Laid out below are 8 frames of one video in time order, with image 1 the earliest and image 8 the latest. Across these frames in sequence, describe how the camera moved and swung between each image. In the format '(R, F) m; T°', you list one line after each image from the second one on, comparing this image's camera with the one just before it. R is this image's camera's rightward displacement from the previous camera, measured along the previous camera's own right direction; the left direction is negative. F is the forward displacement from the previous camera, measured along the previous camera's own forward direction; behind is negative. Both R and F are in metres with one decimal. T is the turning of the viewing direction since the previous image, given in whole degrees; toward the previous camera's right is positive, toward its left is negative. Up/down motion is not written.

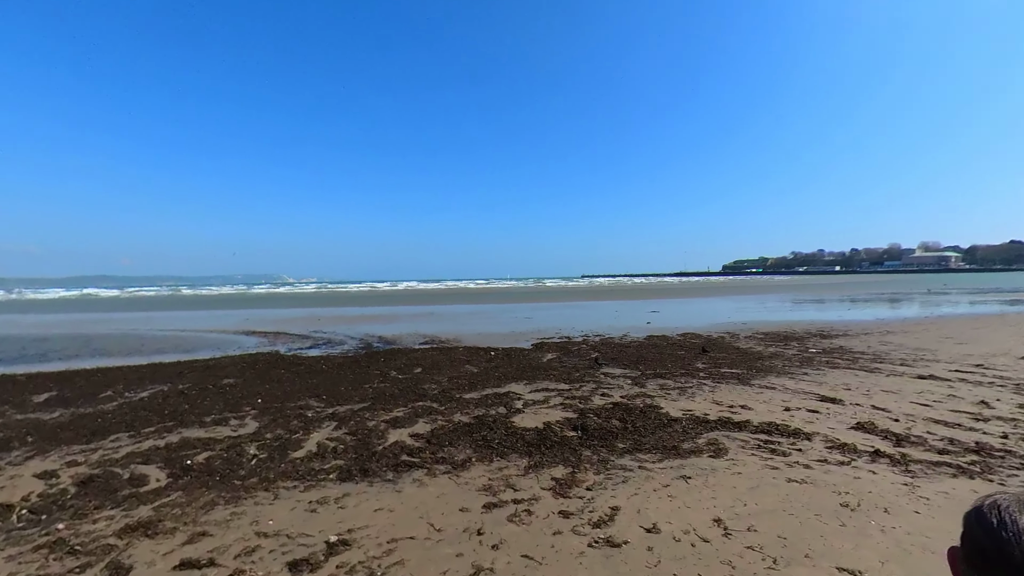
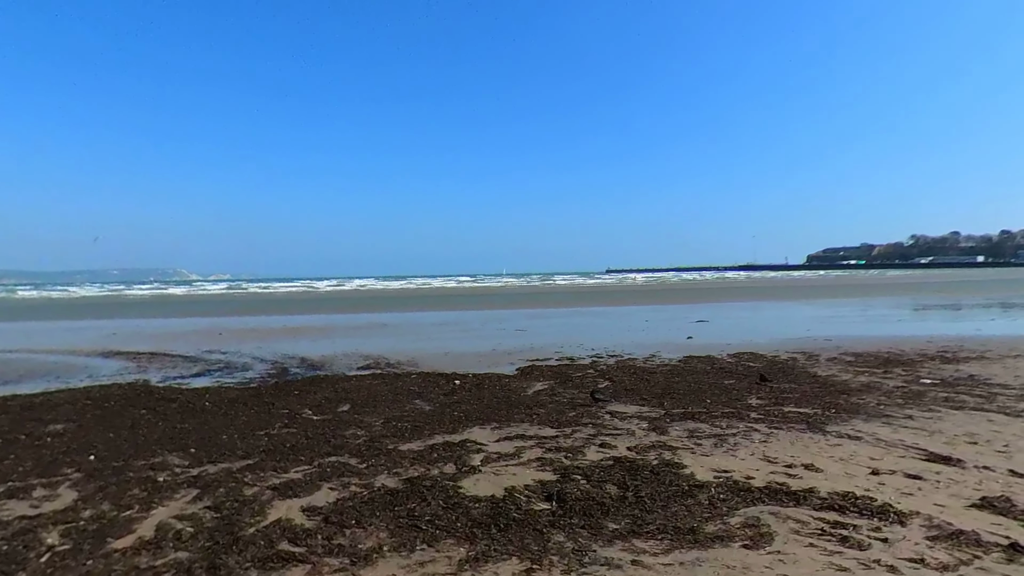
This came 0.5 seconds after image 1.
(+1.5, +3.7) m; -4°
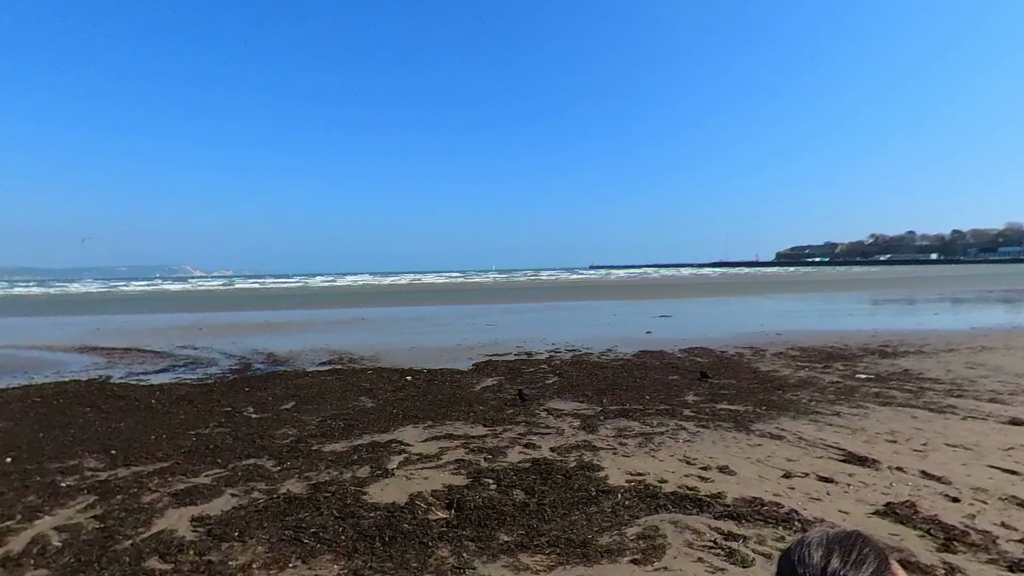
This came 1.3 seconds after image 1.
(+0.5, +0.2) m; +3°
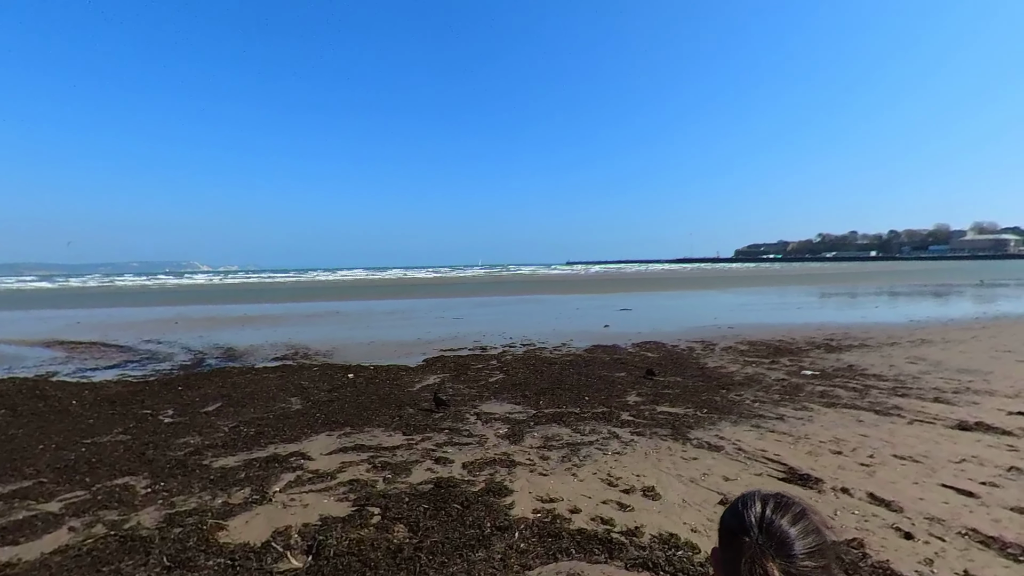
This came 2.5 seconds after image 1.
(+0.5, +0.5) m; +4°
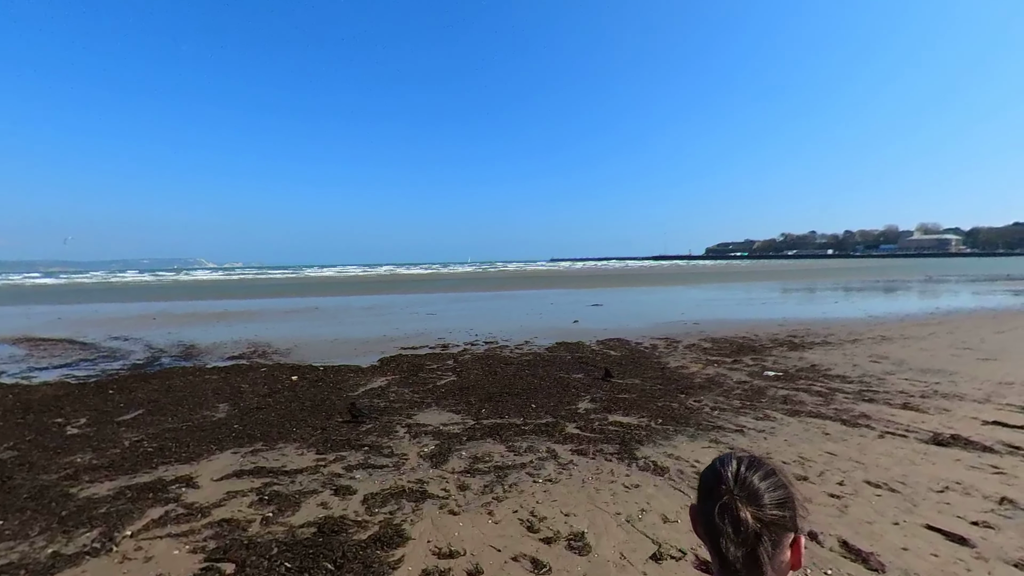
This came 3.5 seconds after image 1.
(+0.4, +0.5) m; +3°
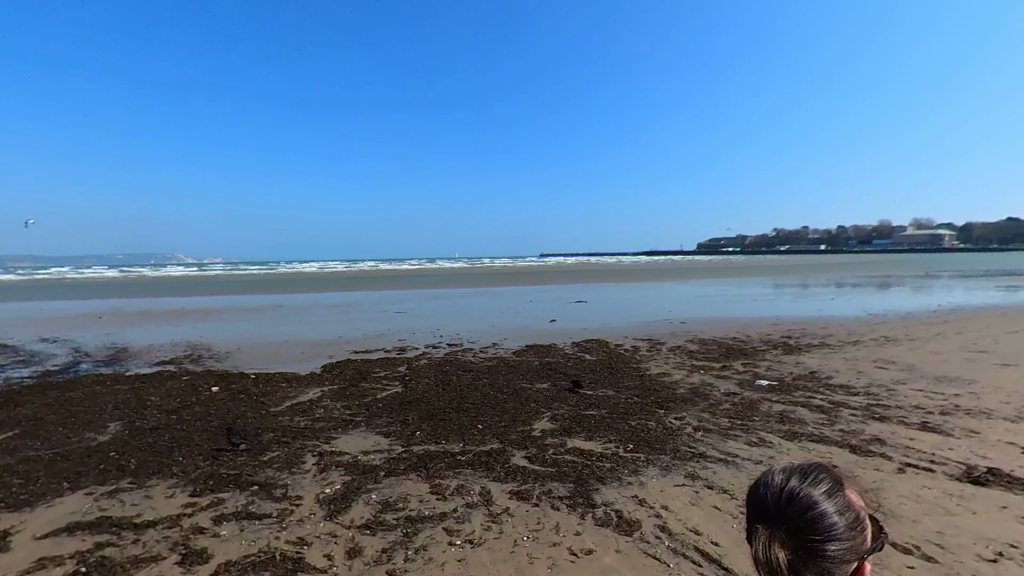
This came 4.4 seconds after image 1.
(+0.4, +0.7) m; +1°
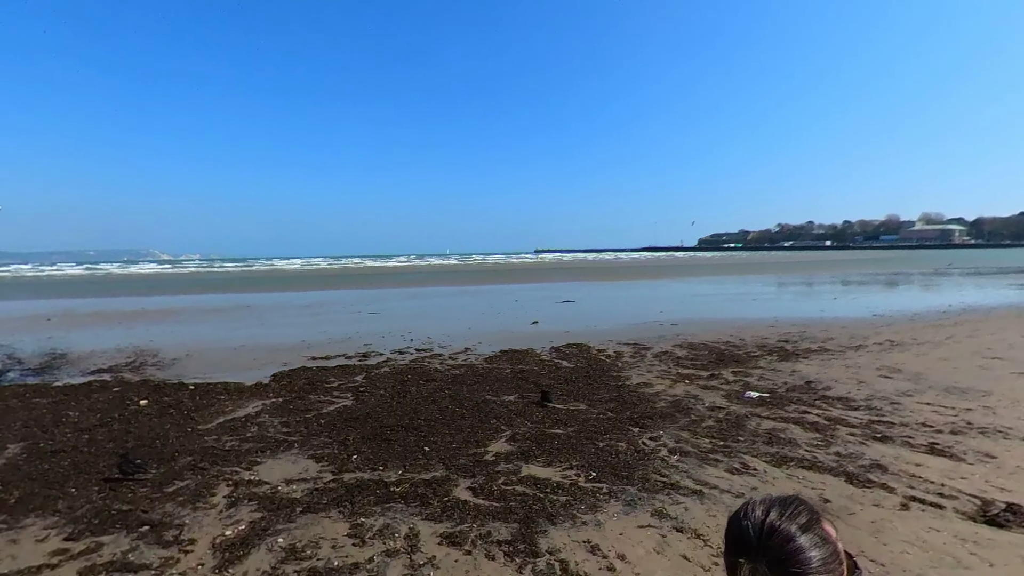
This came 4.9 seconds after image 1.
(+0.3, +0.4) m; -1°
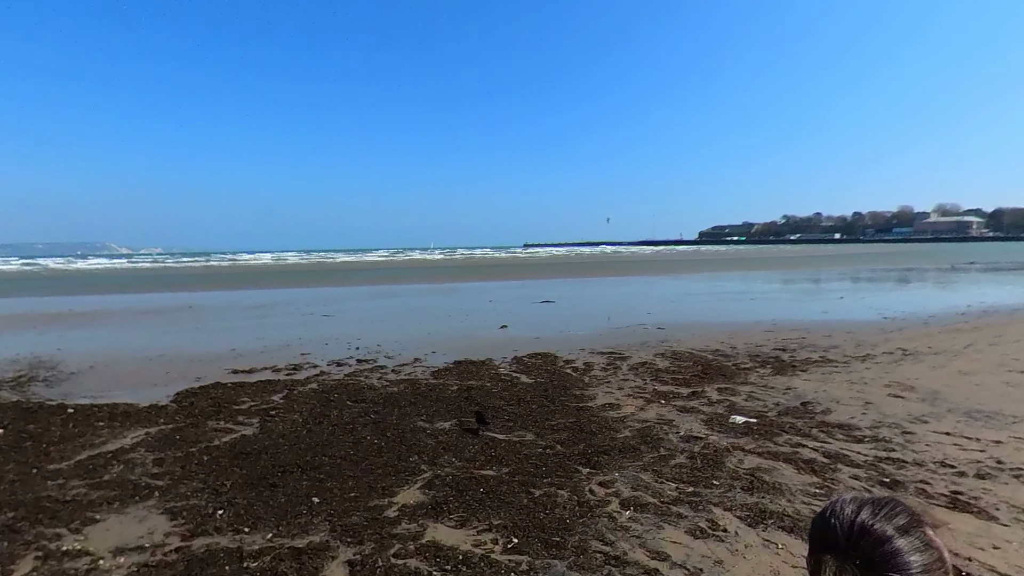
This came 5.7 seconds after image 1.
(+0.5, +0.6) m; -1°
